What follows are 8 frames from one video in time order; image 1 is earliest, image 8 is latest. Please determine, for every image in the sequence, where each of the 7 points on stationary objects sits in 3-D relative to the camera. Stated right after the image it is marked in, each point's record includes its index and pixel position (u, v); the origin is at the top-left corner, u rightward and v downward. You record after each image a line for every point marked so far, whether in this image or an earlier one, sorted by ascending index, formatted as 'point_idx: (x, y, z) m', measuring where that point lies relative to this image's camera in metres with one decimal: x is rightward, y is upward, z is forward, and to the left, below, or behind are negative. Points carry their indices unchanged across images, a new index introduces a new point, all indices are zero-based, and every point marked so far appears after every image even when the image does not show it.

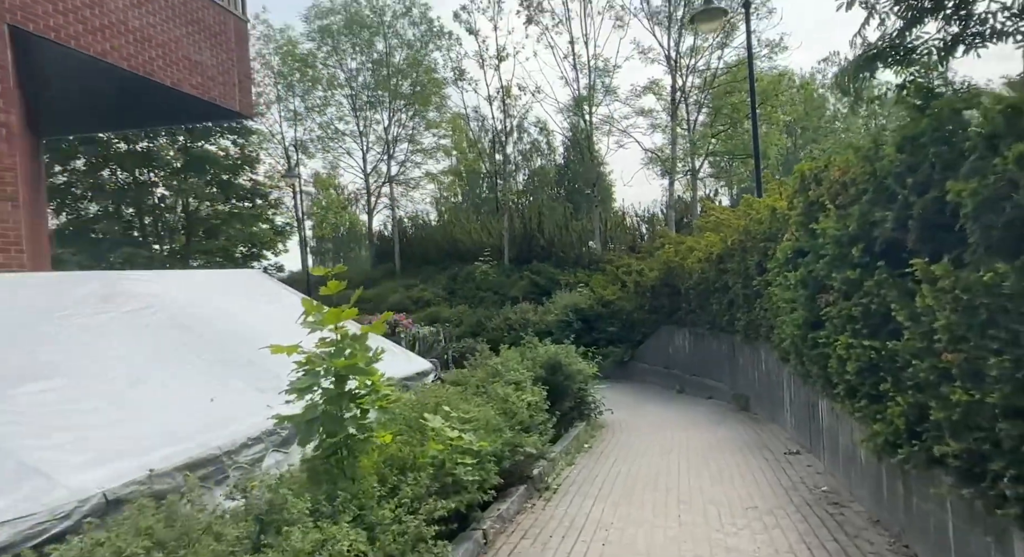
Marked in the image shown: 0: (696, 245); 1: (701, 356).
0: (+4.0, +0.7, +15.2) m
1: (+4.0, -1.8, +14.7) m
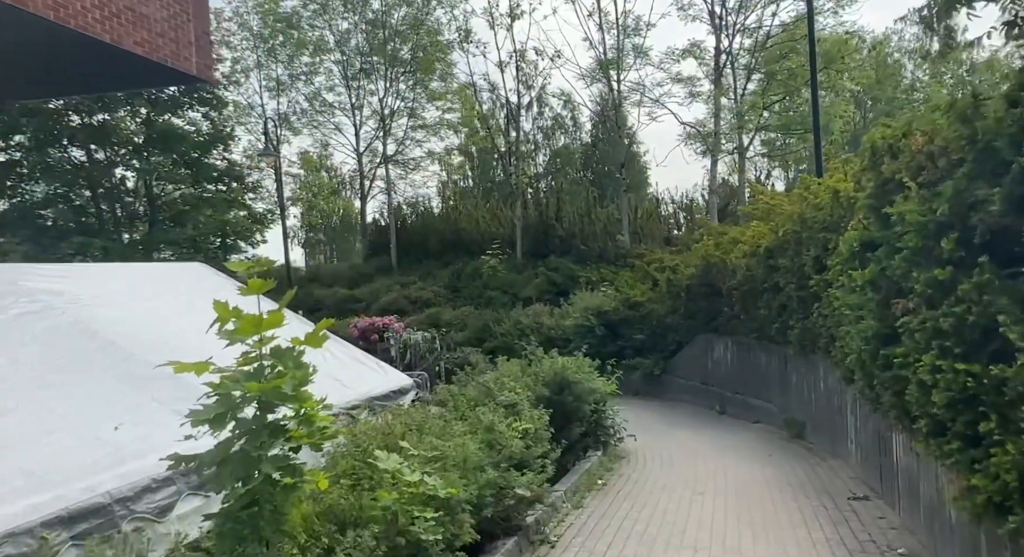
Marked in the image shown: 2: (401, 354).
0: (+4.5, +0.8, +13.6) m
1: (+4.5, -1.7, +13.1) m
2: (-2.5, -1.7, +15.8) m
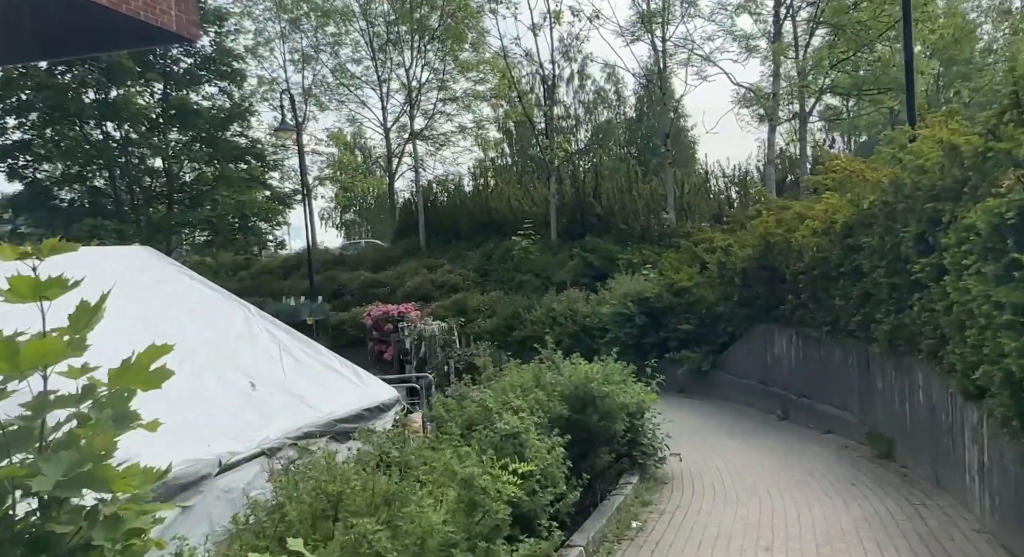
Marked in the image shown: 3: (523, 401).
0: (+4.9, +1.1, +11.5) m
1: (+4.8, -1.5, +11.1) m
2: (-2.0, -1.4, +14.2) m
3: (+0.1, -1.1, +6.1) m
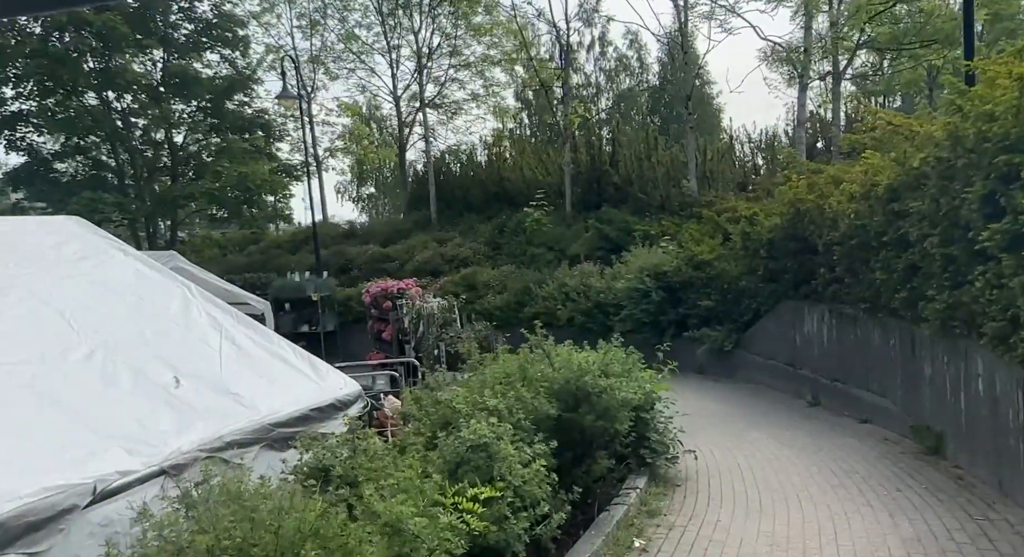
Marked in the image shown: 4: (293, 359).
0: (+4.9, +1.5, +10.2) m
1: (+4.8, -1.1, +9.9) m
2: (-1.9, -0.9, +13.2) m
3: (-0.1, -0.9, +5.1) m
4: (-1.8, -0.7, +5.7) m
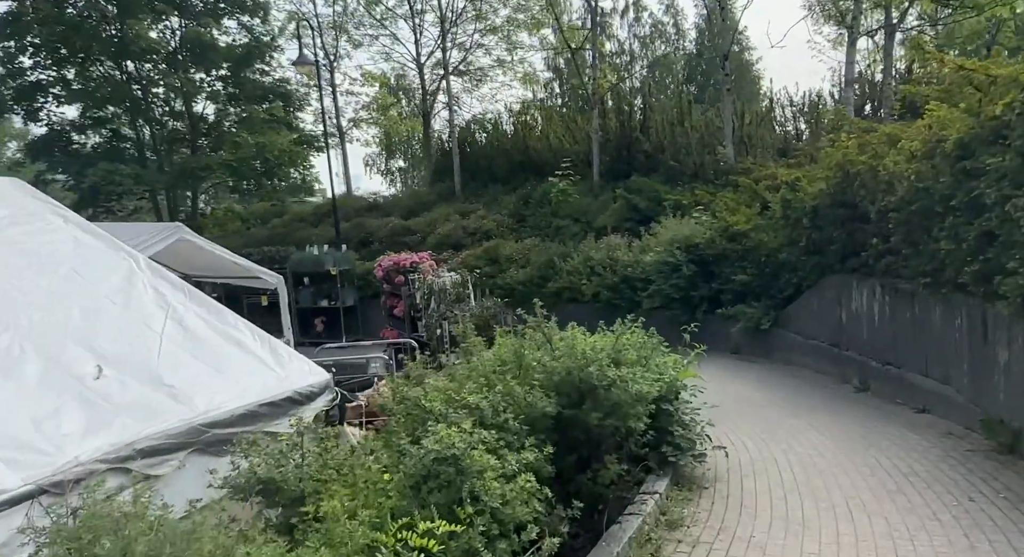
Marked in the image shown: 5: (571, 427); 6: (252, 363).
0: (+5.1, +1.9, +9.0) m
1: (+5.0, -0.7, +8.8) m
2: (-1.5, -0.4, +12.4) m
3: (-0.2, -0.7, +4.2) m
4: (-1.8, -0.5, +4.9) m
5: (+0.4, -1.0, +4.6) m
6: (-1.8, -0.6, +4.7) m
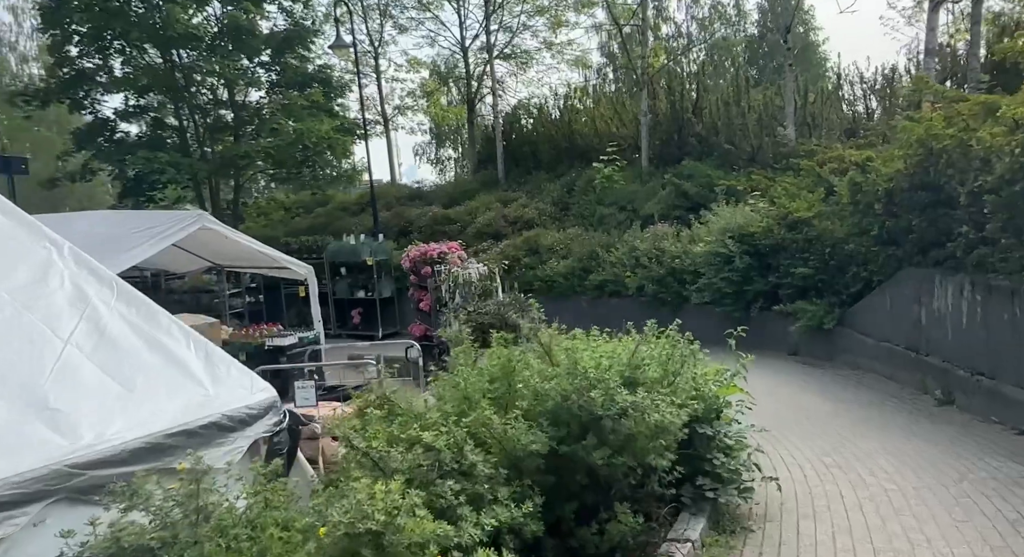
0: (+5.3, +1.9, +7.5) m
1: (+5.2, -0.6, +7.4) m
2: (-1.0, -0.3, +11.5) m
3: (-0.3, -0.7, +3.2) m
4: (-1.9, -0.4, +4.0) m
5: (+0.3, -1.0, +3.6) m
6: (-1.8, -0.5, +3.9) m
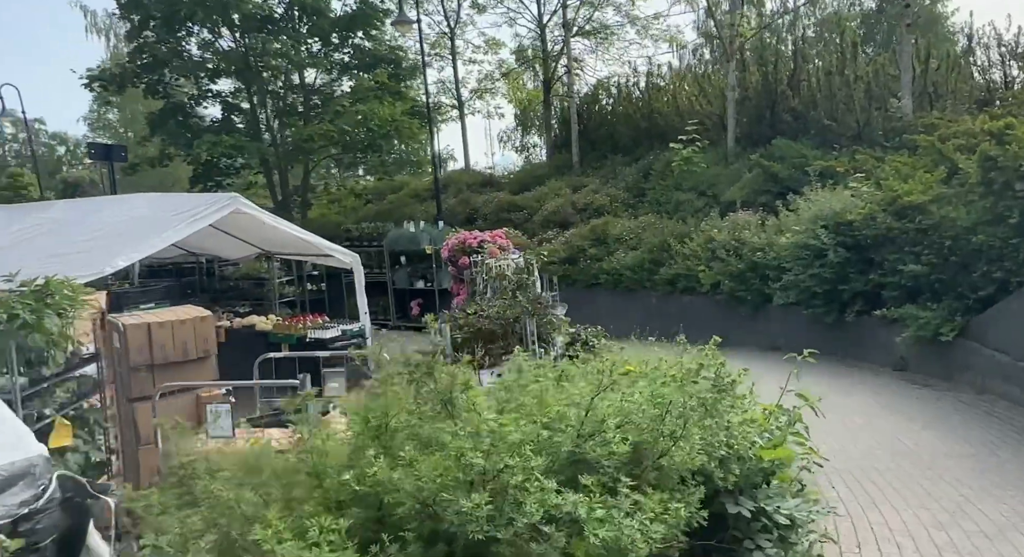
0: (+5.4, +1.9, +5.2) m
1: (+5.2, -0.7, +5.2) m
2: (-0.4, -0.2, +10.0) m
3: (-0.8, -0.7, +1.7) m
4: (-2.3, -0.4, +2.8) m
5: (-0.2, -1.0, +2.0) m
6: (-2.3, -0.5, +2.6) m
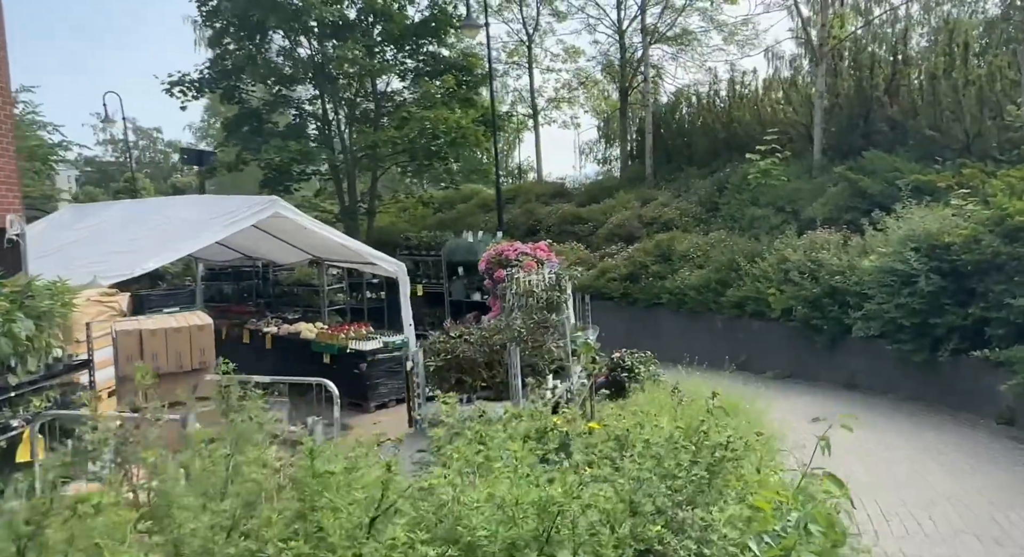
0: (+5.2, +1.6, +3.6) m
1: (+4.9, -1.0, +3.5) m
2: (0.0, -0.4, +9.1) m
3: (-1.5, -0.7, +0.9) m
4: (-2.8, -0.4, +2.1) m
5: (-0.8, -1.1, +1.1) m
6: (-2.8, -0.5, +1.9) m
